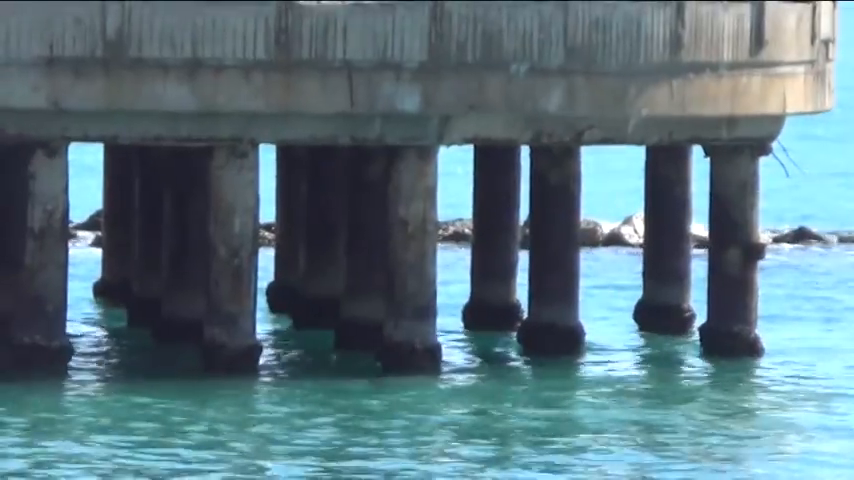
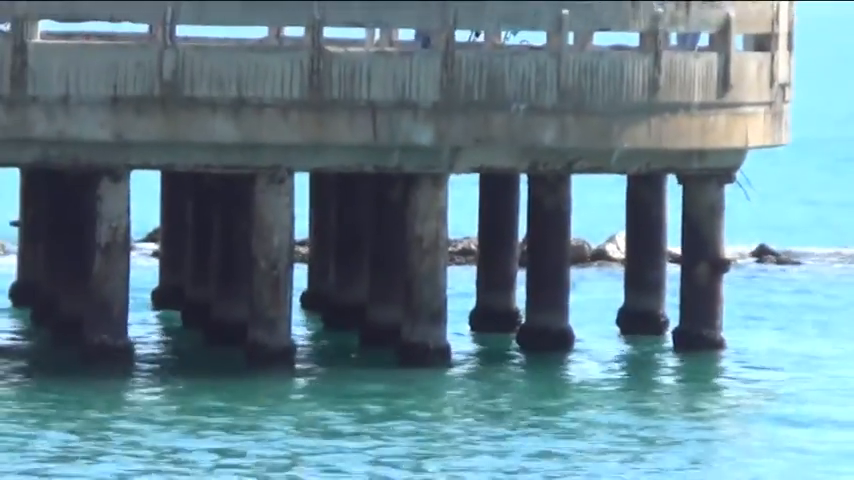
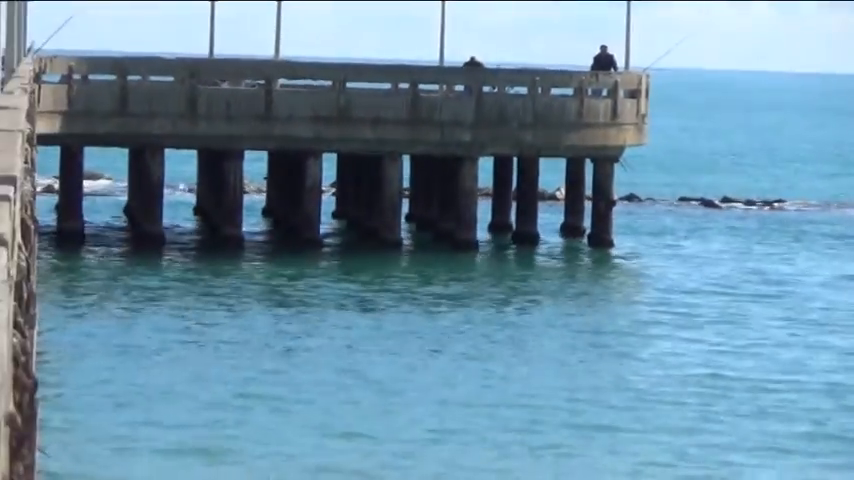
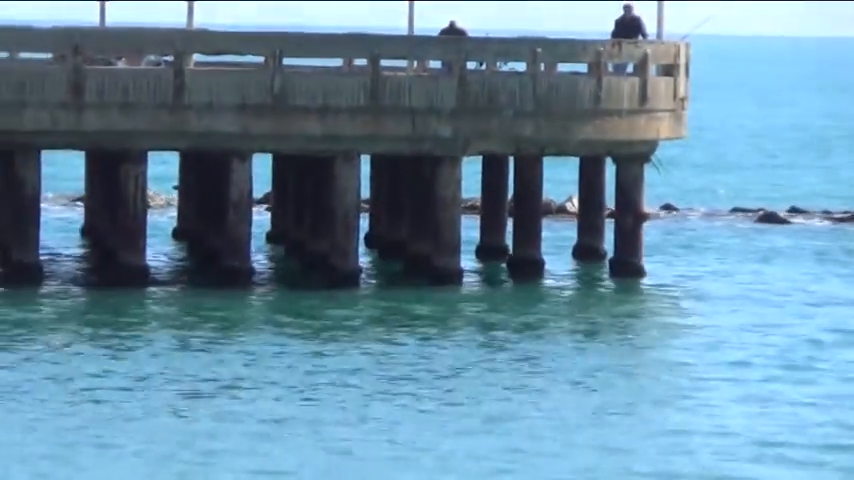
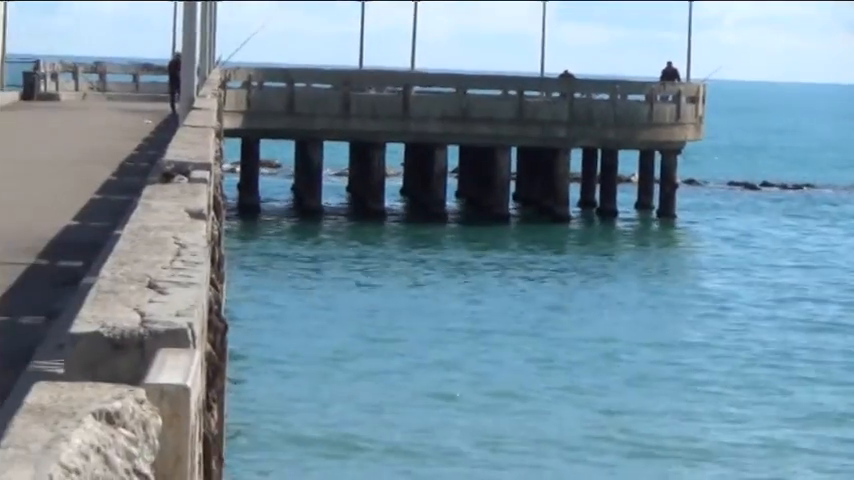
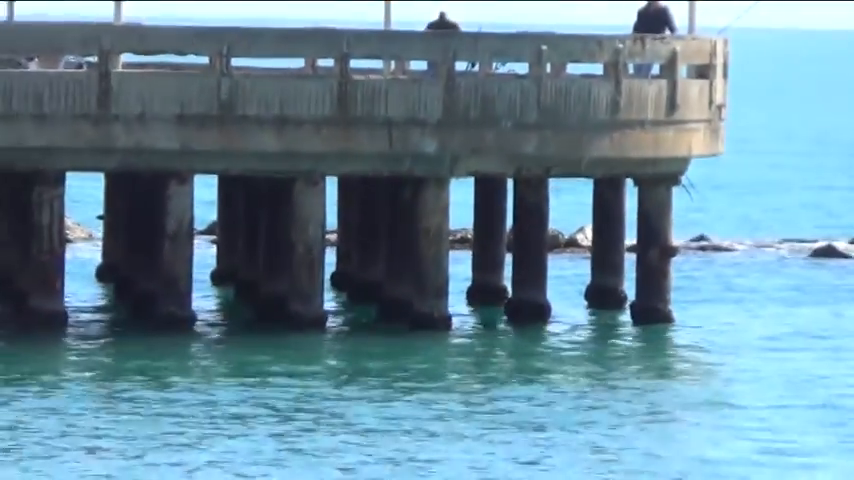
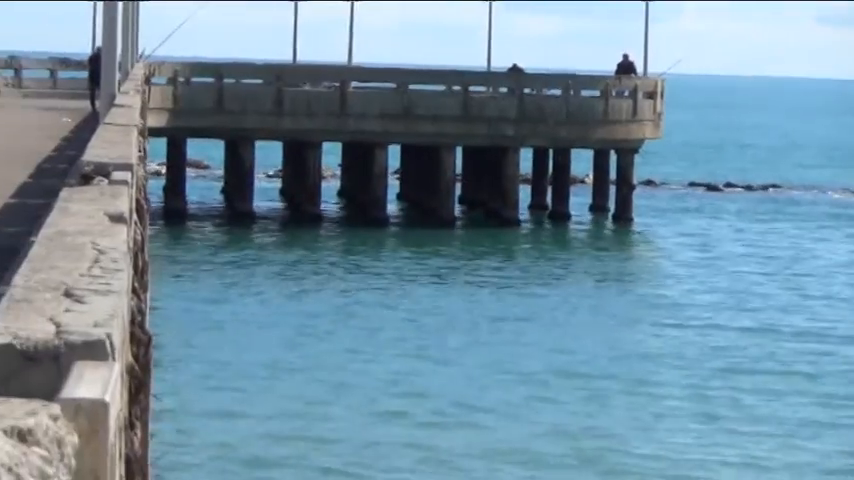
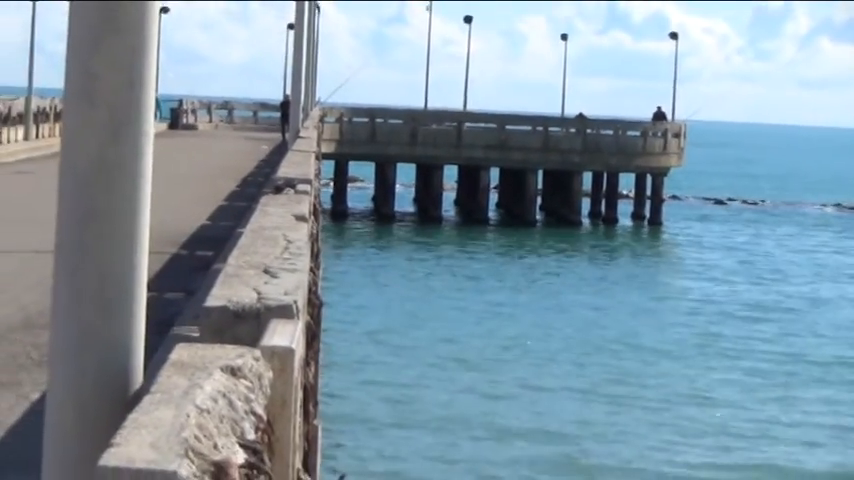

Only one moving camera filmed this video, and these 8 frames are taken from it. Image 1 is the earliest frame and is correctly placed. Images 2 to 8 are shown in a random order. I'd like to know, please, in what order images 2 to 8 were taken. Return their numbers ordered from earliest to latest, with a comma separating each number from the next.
2, 6, 4, 3, 7, 5, 8
